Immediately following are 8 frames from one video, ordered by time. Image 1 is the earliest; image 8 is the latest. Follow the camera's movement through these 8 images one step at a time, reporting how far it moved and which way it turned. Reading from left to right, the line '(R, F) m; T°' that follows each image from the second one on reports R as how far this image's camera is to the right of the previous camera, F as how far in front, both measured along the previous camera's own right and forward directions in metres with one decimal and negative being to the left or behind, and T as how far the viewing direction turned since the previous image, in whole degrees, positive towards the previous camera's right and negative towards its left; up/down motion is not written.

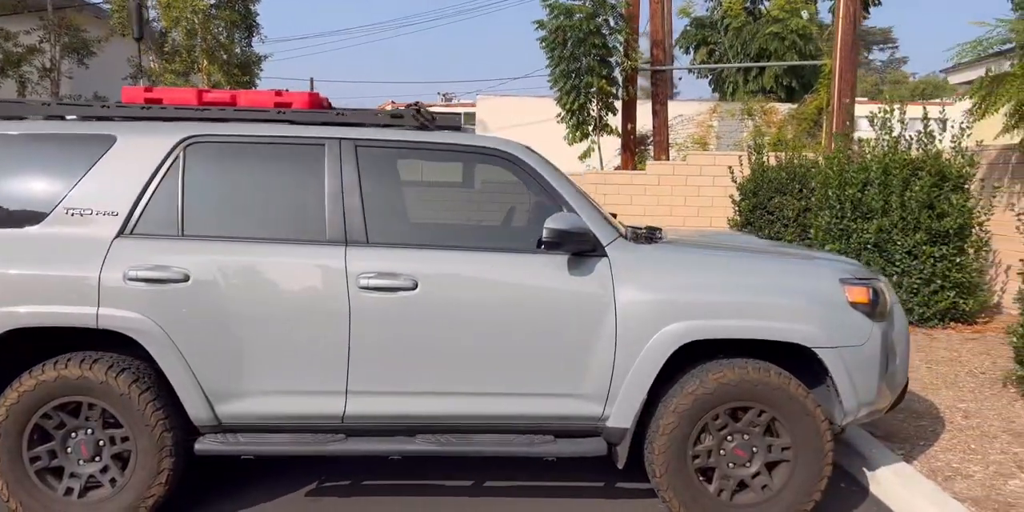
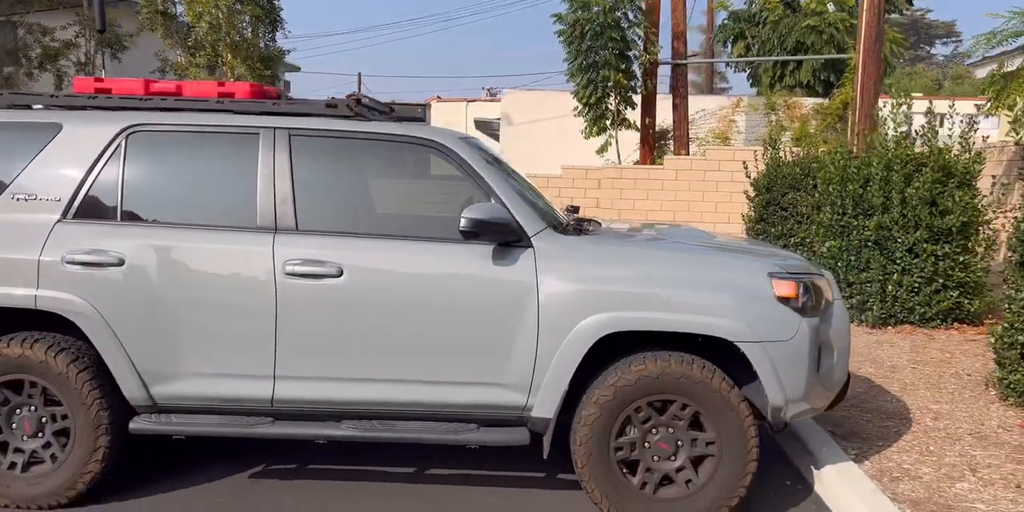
(+0.6, 0.0) m; -3°
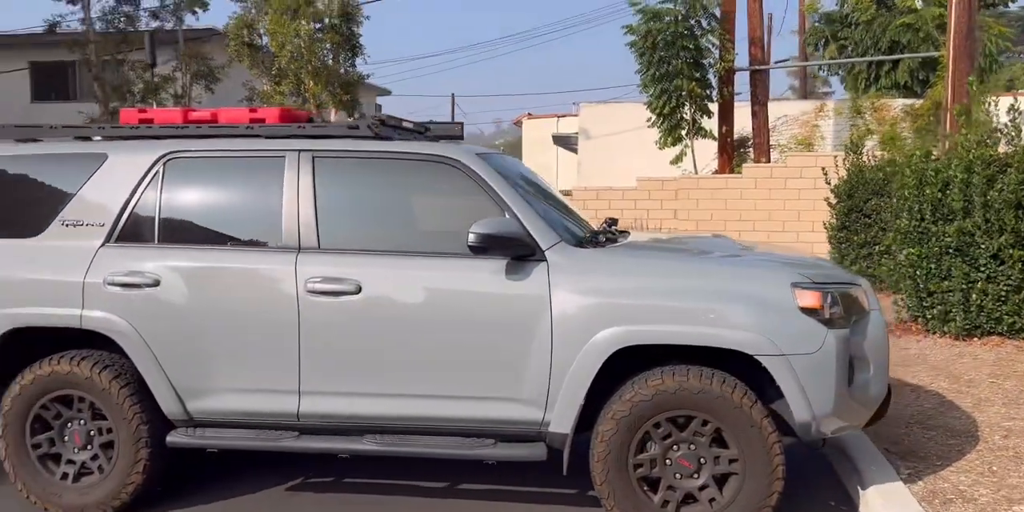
(+0.4, 0.0) m; -7°
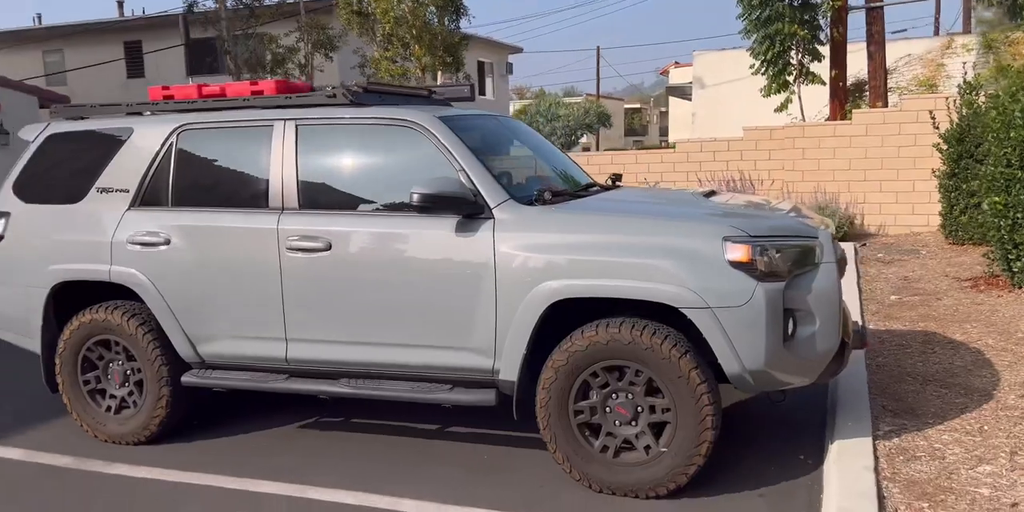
(+1.1, -0.1) m; -11°
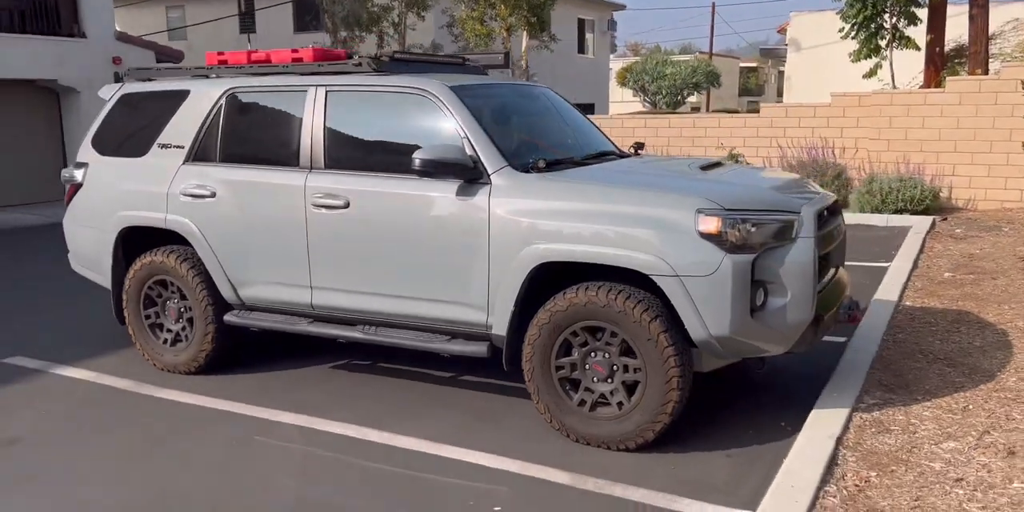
(+0.6, -0.3) m; -7°
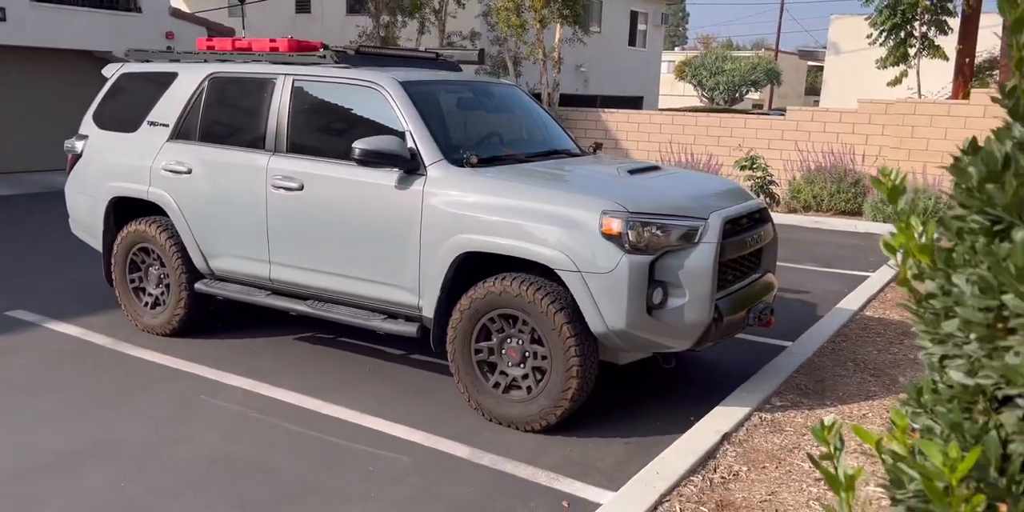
(+0.7, -0.3) m; -4°
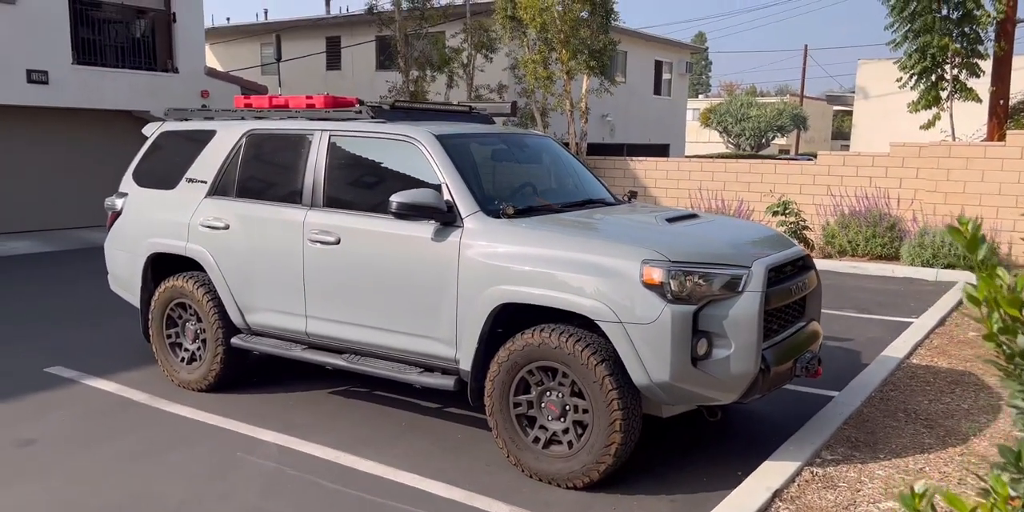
(-0.1, +0.1) m; -2°
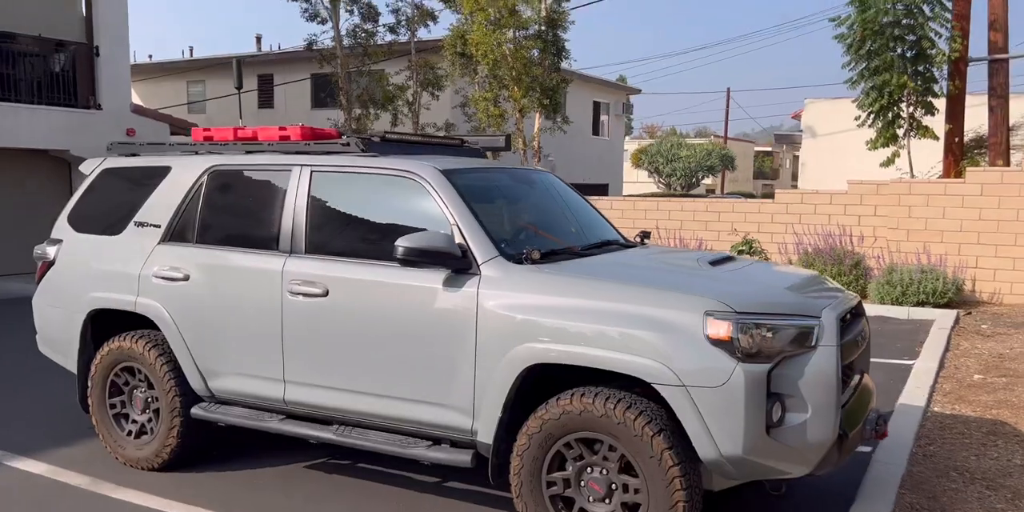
(-0.5, +0.7) m; +5°
